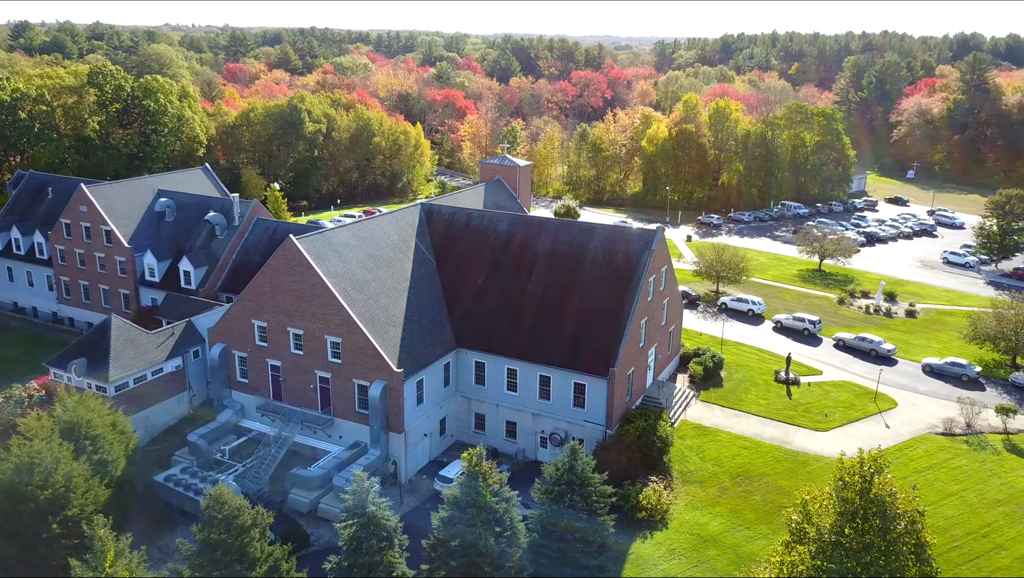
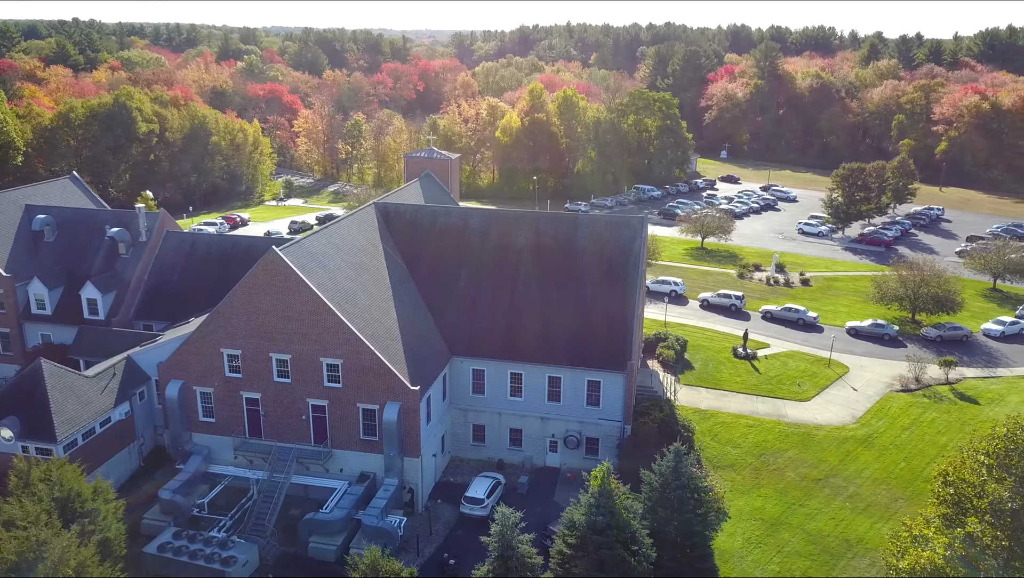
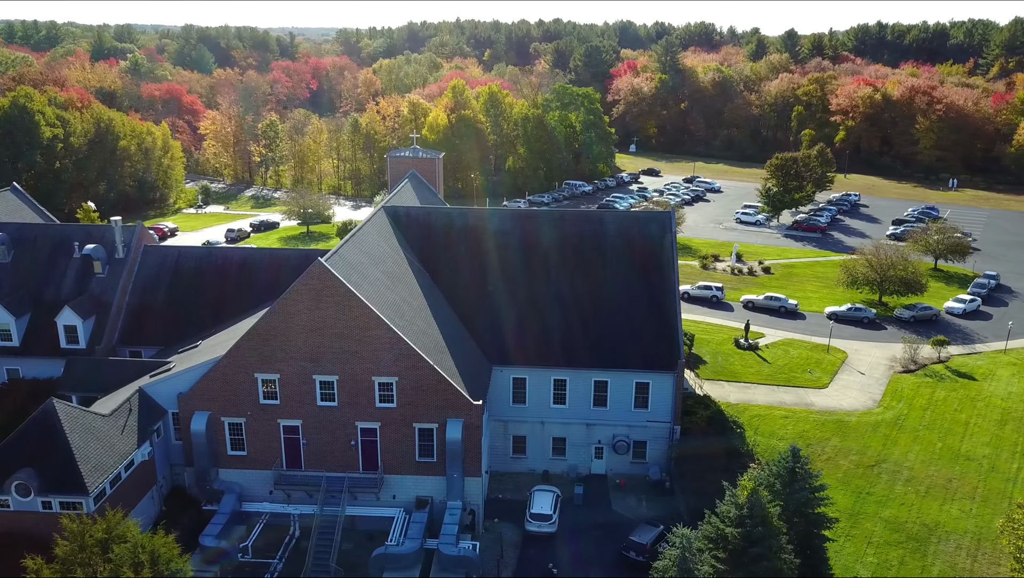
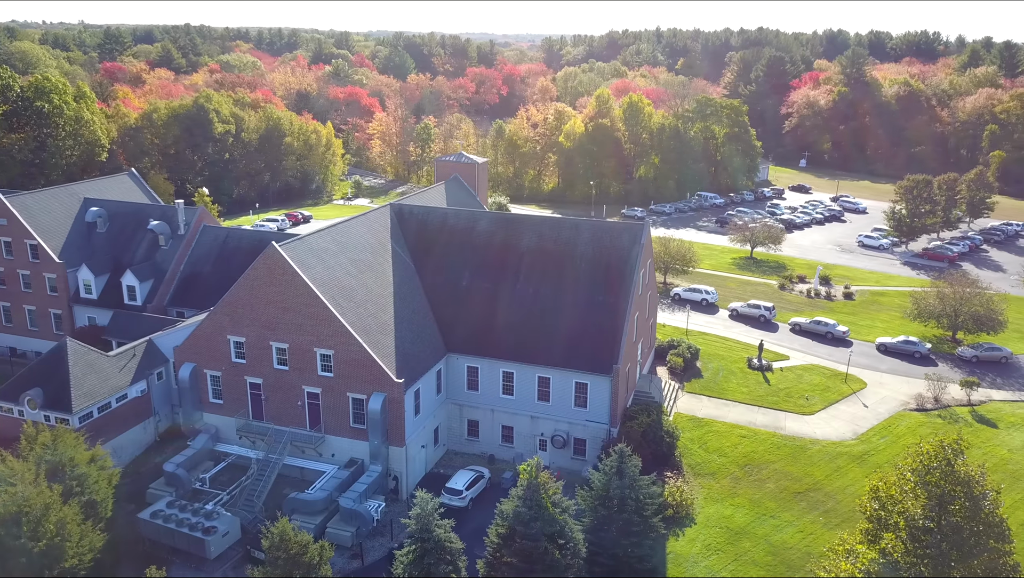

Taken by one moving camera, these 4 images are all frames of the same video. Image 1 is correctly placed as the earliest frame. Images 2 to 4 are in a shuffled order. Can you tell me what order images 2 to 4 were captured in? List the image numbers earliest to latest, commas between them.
4, 2, 3
